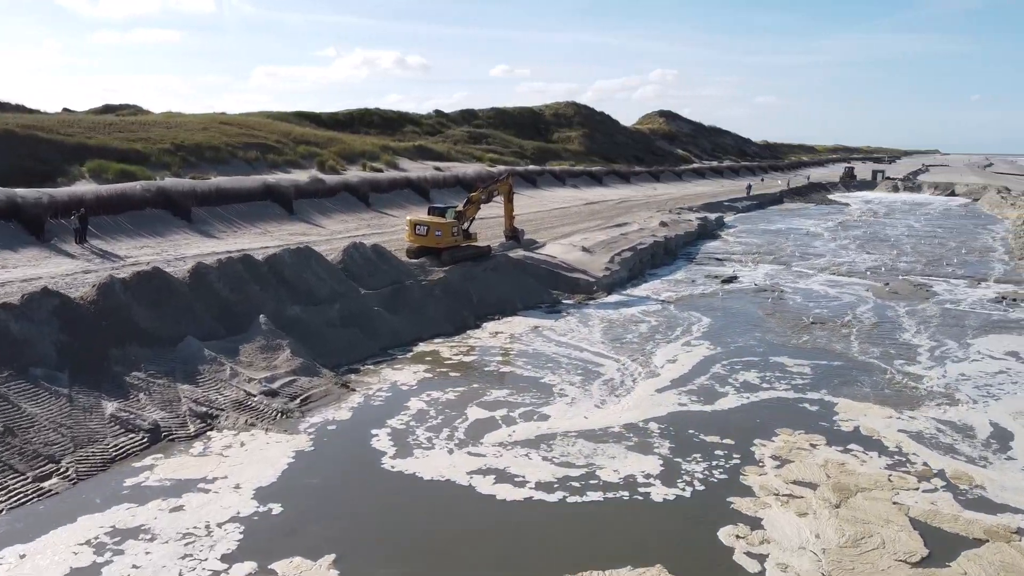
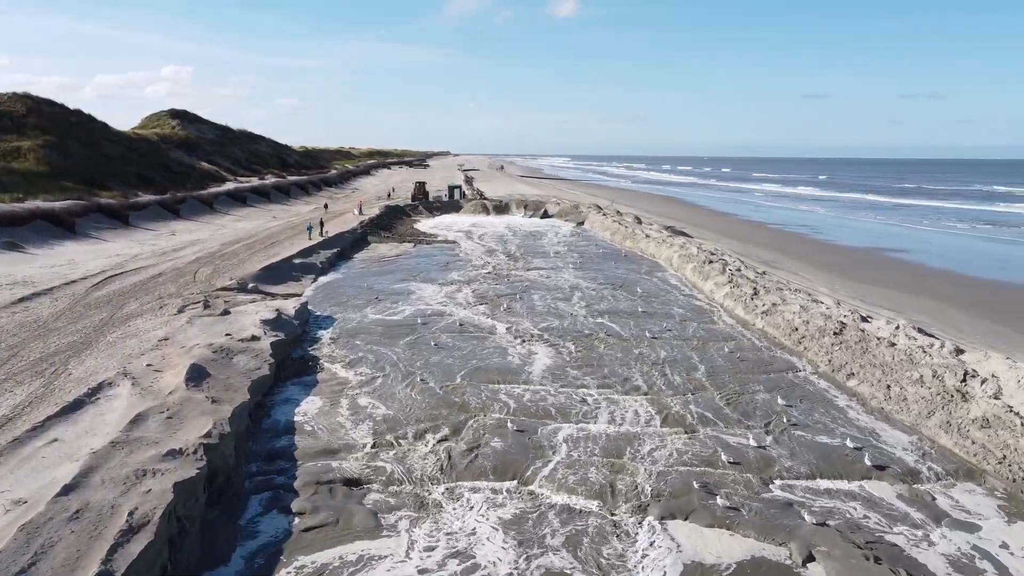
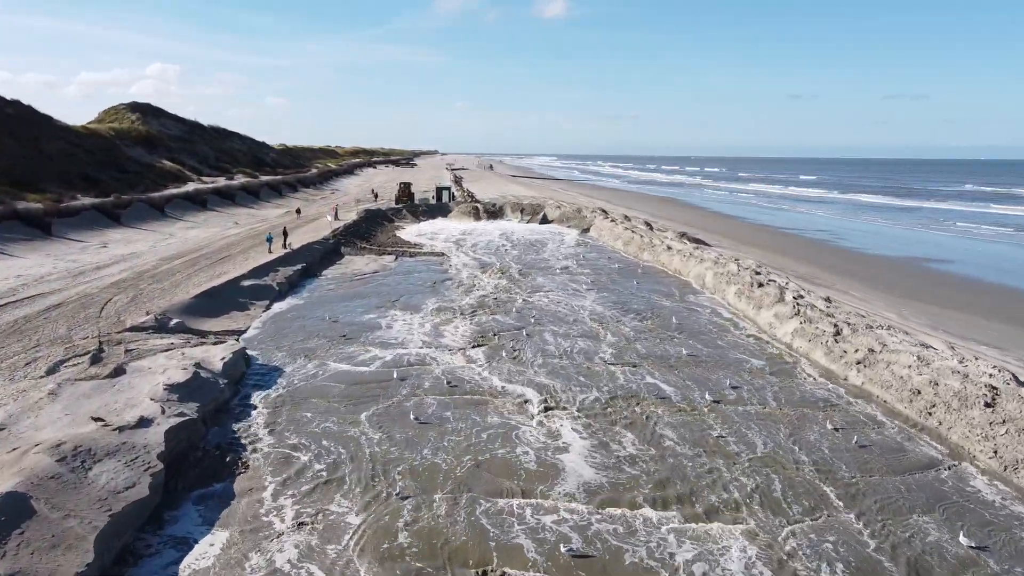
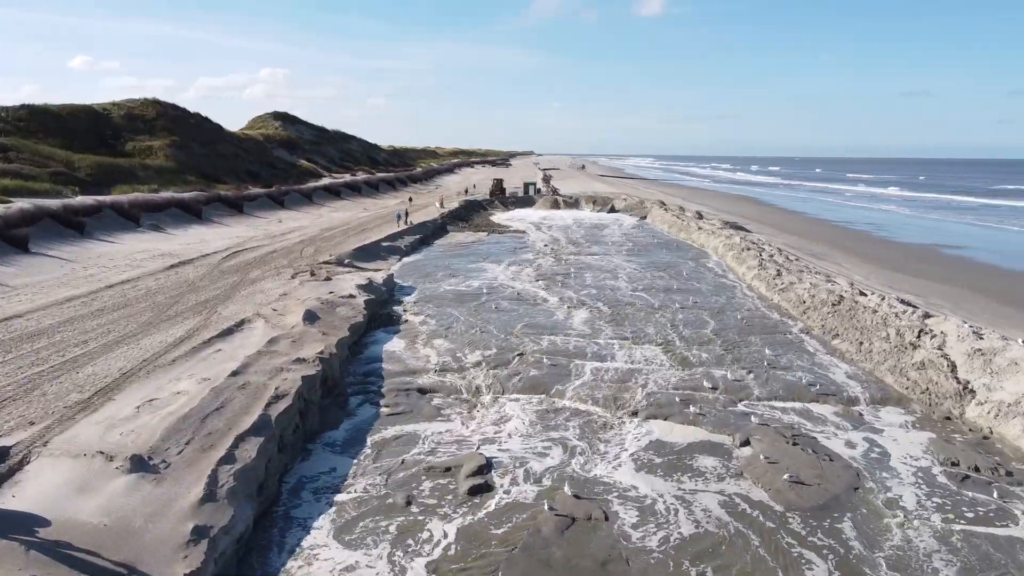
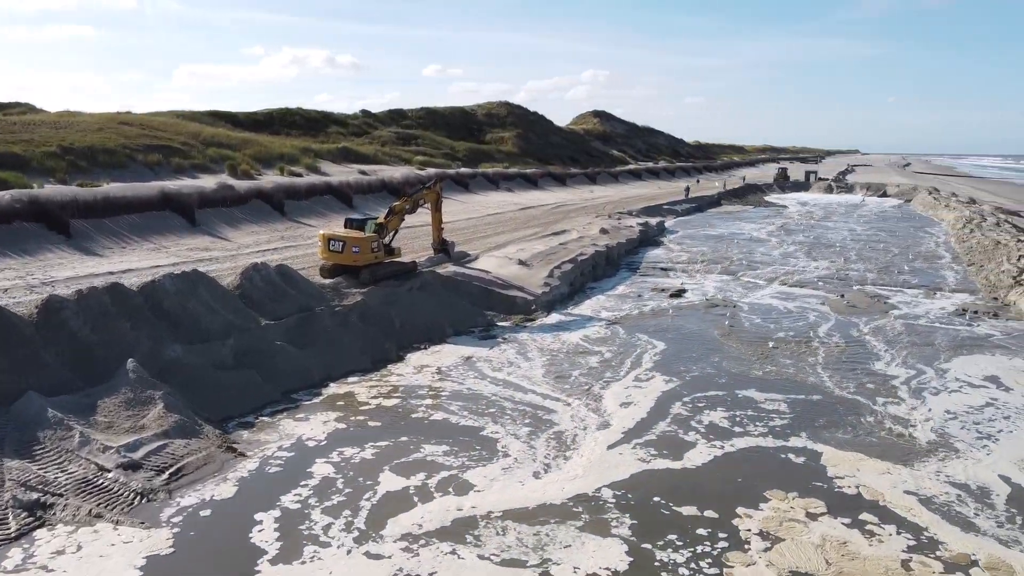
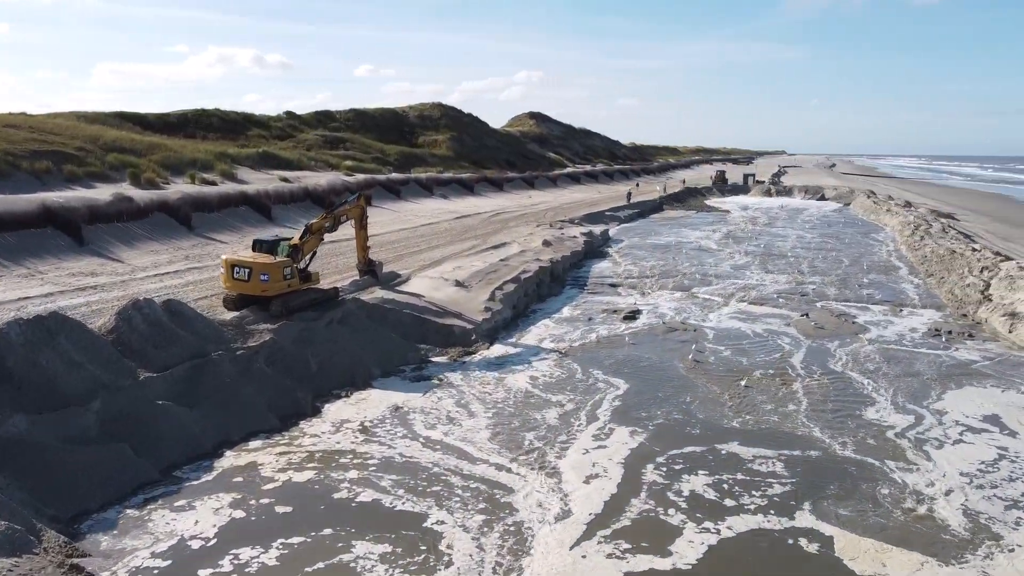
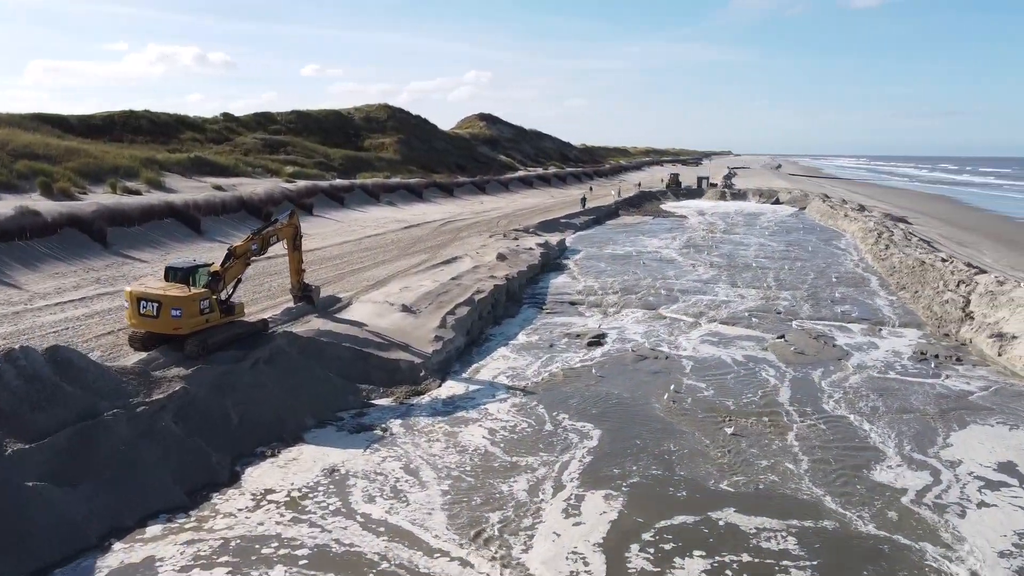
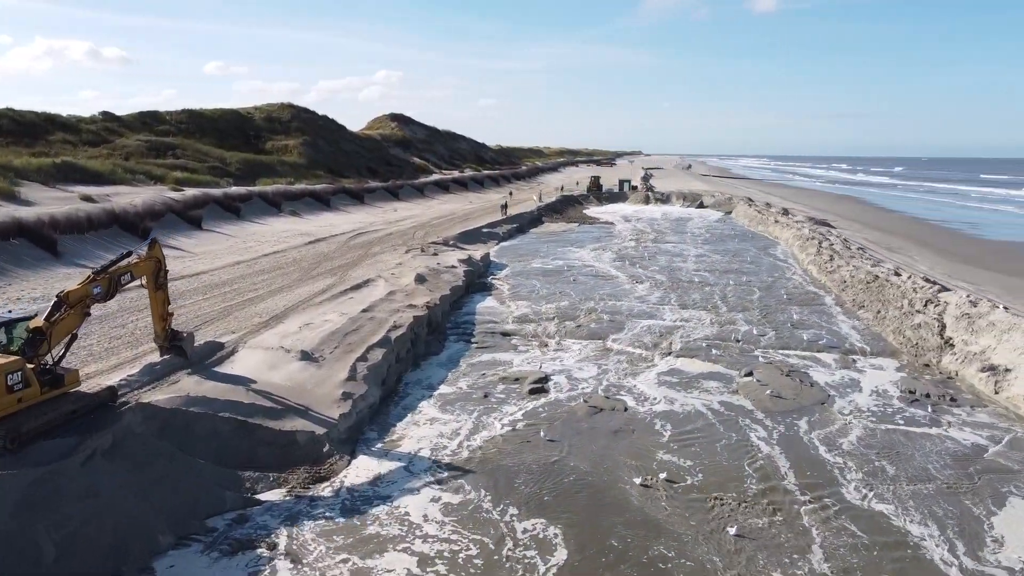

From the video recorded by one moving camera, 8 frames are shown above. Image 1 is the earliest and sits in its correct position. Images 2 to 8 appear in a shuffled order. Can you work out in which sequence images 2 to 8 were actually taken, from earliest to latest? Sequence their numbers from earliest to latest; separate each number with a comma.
5, 6, 7, 8, 4, 2, 3
